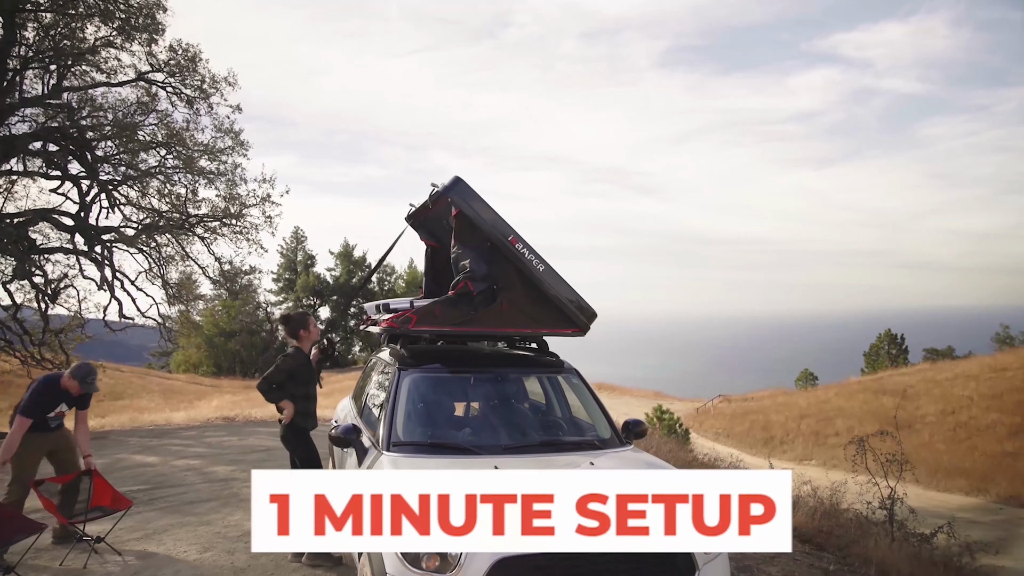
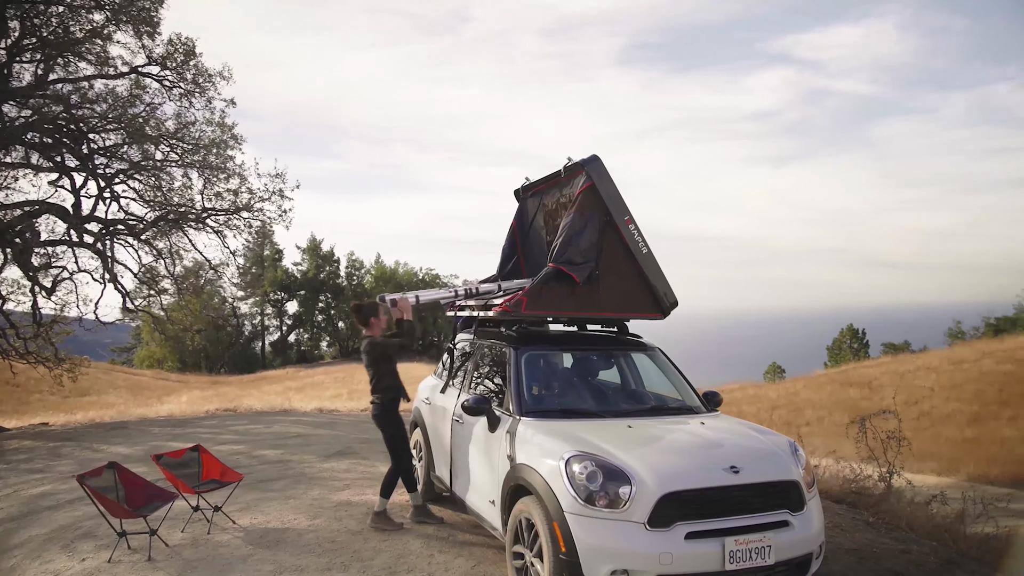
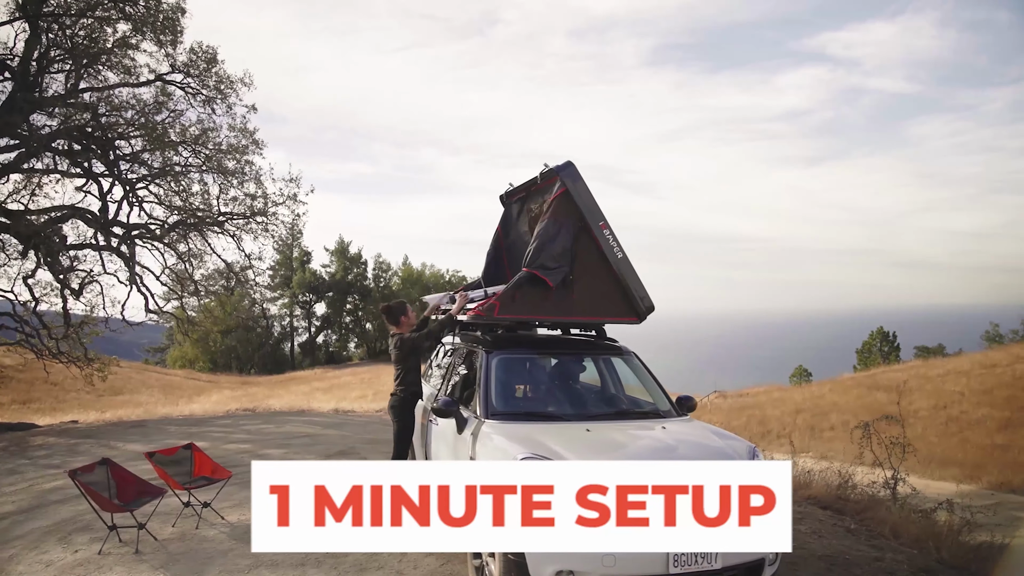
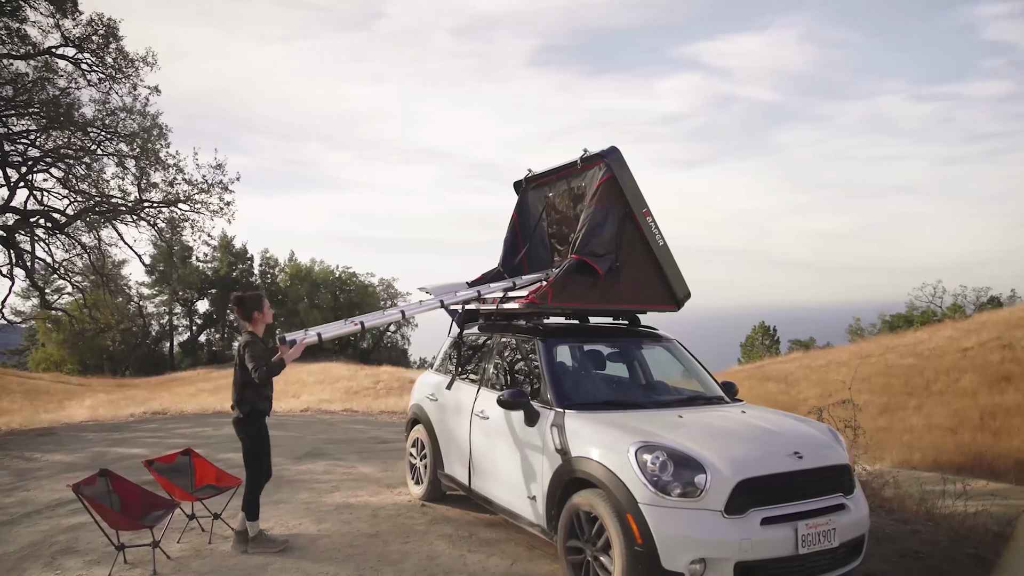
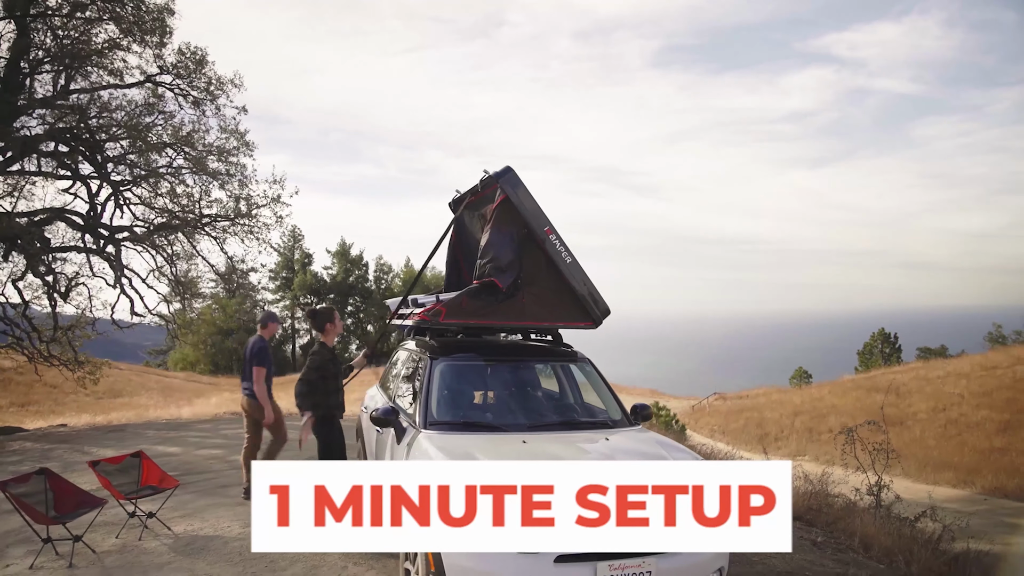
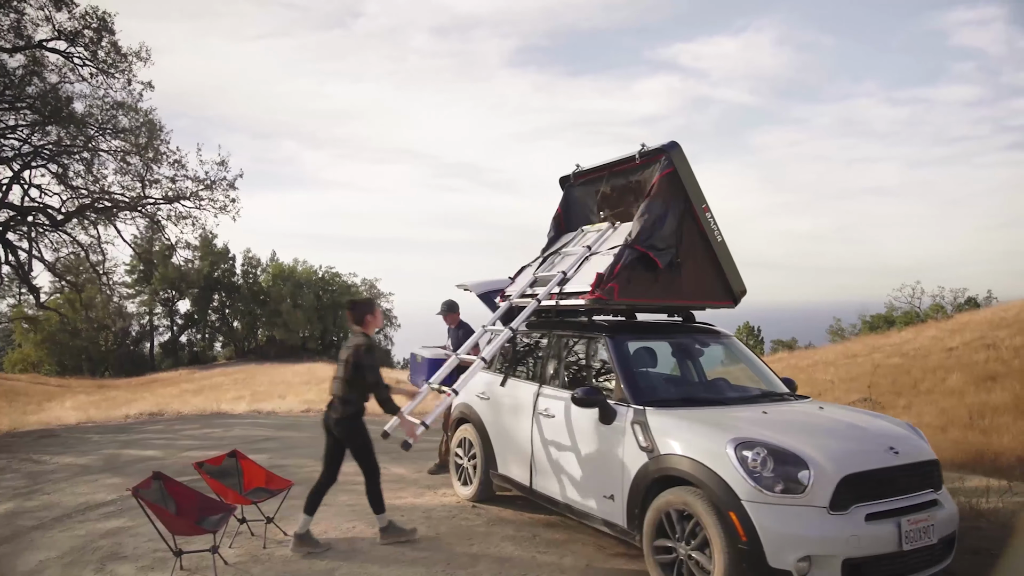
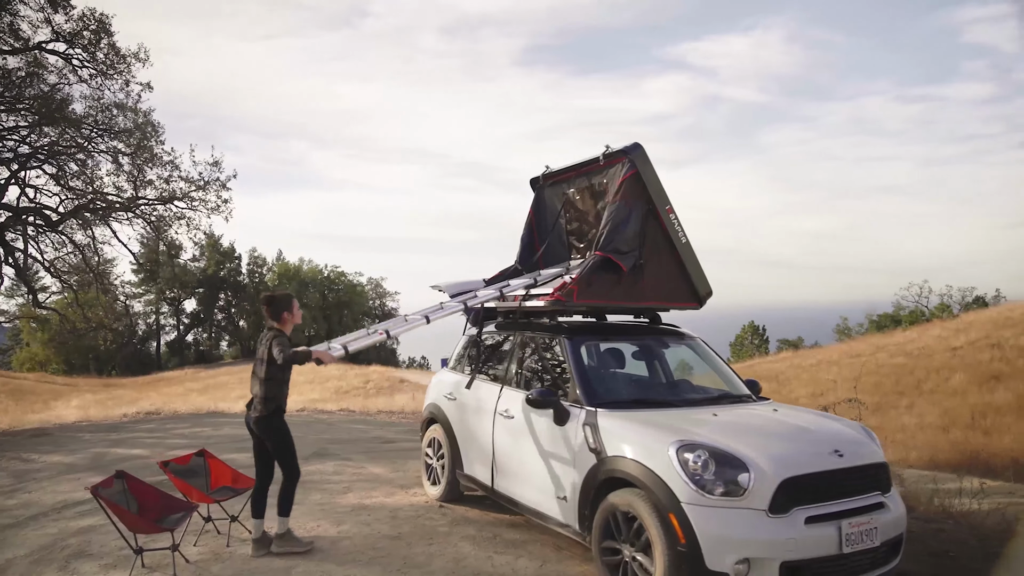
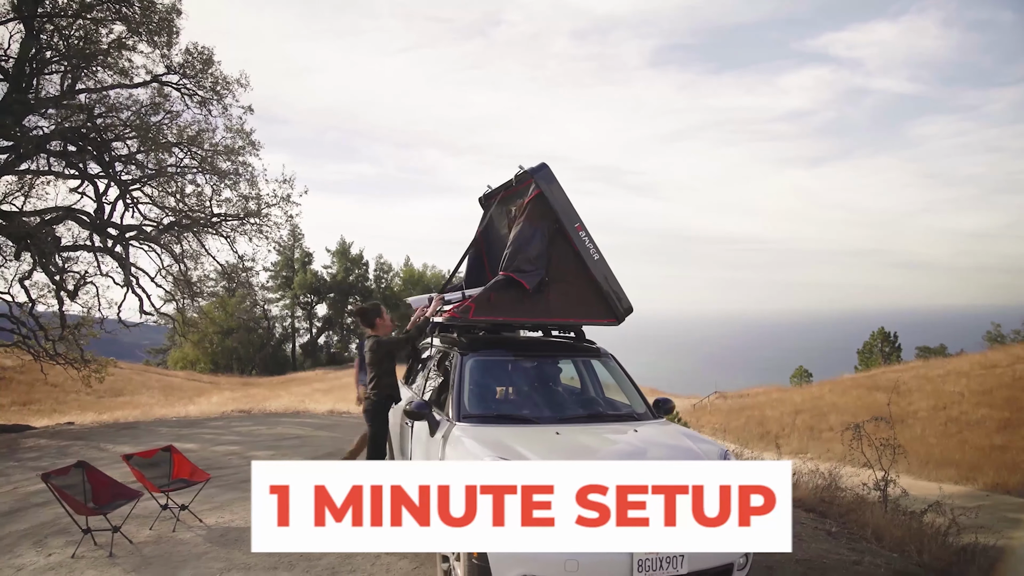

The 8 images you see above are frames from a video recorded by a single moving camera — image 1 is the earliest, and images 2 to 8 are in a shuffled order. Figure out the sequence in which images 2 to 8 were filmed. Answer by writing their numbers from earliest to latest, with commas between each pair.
5, 8, 3, 2, 4, 7, 6
